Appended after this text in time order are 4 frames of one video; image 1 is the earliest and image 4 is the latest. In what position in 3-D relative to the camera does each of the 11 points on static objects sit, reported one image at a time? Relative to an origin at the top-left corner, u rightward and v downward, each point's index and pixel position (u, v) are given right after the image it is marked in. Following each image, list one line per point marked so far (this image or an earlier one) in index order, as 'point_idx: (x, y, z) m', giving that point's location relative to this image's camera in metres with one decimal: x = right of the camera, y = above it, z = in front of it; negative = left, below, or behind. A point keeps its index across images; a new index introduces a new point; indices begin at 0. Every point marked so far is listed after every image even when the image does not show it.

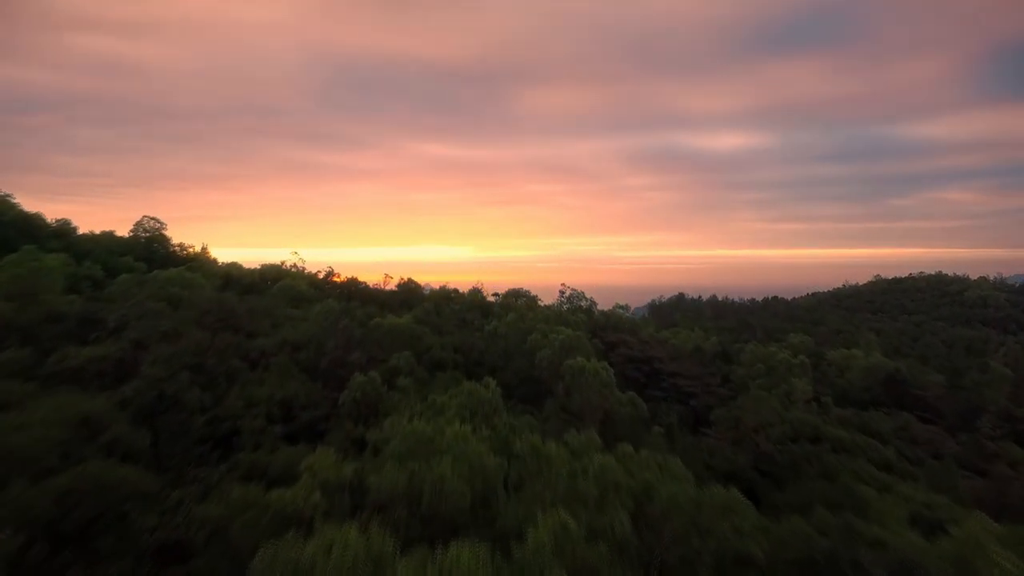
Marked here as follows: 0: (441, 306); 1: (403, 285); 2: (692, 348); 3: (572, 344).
0: (-4.2, -1.2, +13.2) m
1: (-7.0, +0.1, +14.6) m
2: (+12.5, -4.2, +15.7) m
3: (+2.8, -2.7, +10.7) m
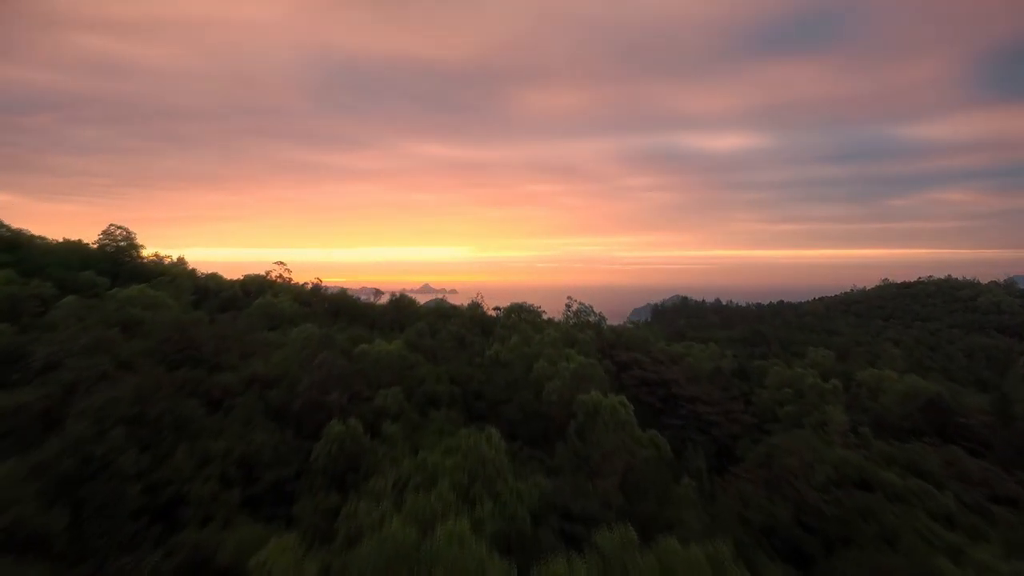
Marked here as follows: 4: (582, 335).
0: (-4.0, -2.1, +11.9) m
1: (-6.8, -0.8, +13.3) m
2: (+12.7, -5.1, +14.5) m
3: (+3.0, -3.6, +9.5) m
4: (+4.1, -2.9, +13.4) m
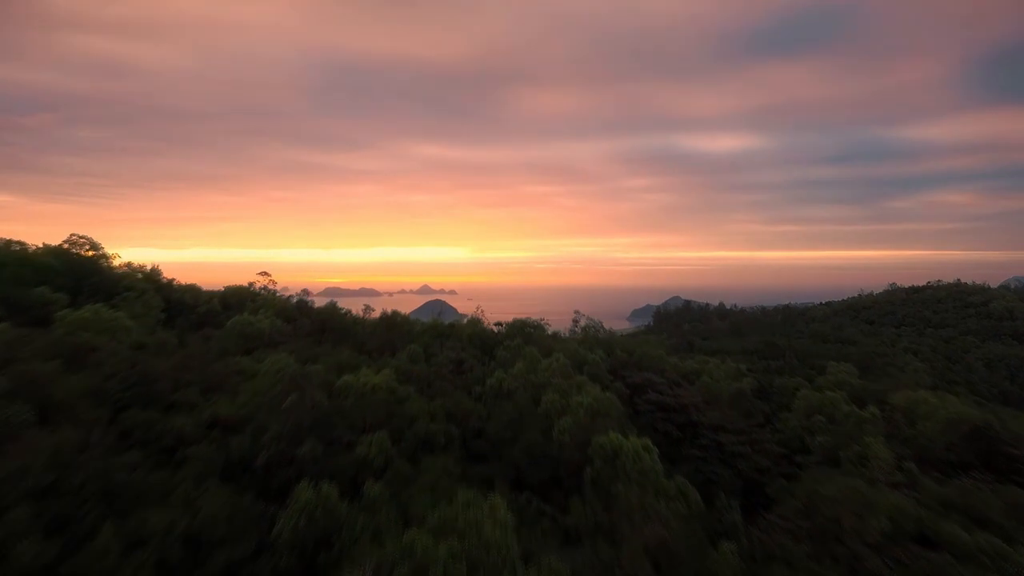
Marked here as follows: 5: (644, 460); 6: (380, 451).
0: (-3.8, -2.9, +10.7) m
1: (-6.7, -1.7, +12.1) m
2: (+12.8, -5.9, +13.4) m
3: (+3.2, -4.4, +8.3) m
4: (+4.3, -3.7, +12.2) m
5: (+4.2, -5.5, +7.2) m
6: (-3.8, -4.7, +6.6) m
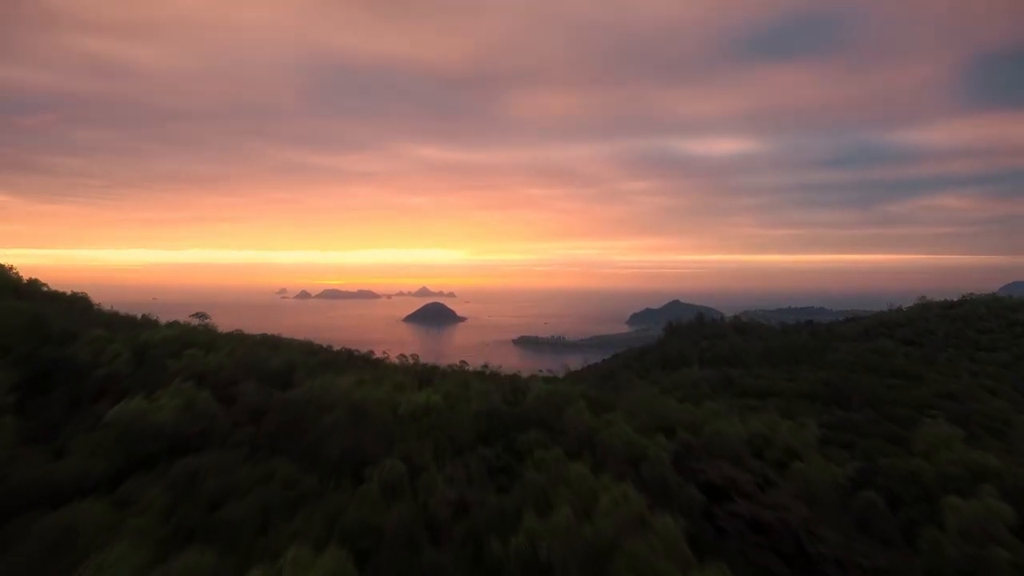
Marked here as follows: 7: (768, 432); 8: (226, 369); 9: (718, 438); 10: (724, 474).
0: (-2.8, -5.2, +7.0) m
1: (-5.7, -4.0, +8.4) m
2: (+13.8, -8.3, +9.7) m
3: (+4.2, -6.8, +4.6) m
4: (+5.3, -6.0, +8.6) m
5: (+5.2, -7.8, +3.5) m
6: (-2.8, -7.0, +2.8) m
7: (+13.3, -7.6, +11.9) m
8: (-12.6, -3.6, +9.9) m
9: (+9.1, -6.7, +10.1) m
10: (+8.5, -7.4, +9.0) m
